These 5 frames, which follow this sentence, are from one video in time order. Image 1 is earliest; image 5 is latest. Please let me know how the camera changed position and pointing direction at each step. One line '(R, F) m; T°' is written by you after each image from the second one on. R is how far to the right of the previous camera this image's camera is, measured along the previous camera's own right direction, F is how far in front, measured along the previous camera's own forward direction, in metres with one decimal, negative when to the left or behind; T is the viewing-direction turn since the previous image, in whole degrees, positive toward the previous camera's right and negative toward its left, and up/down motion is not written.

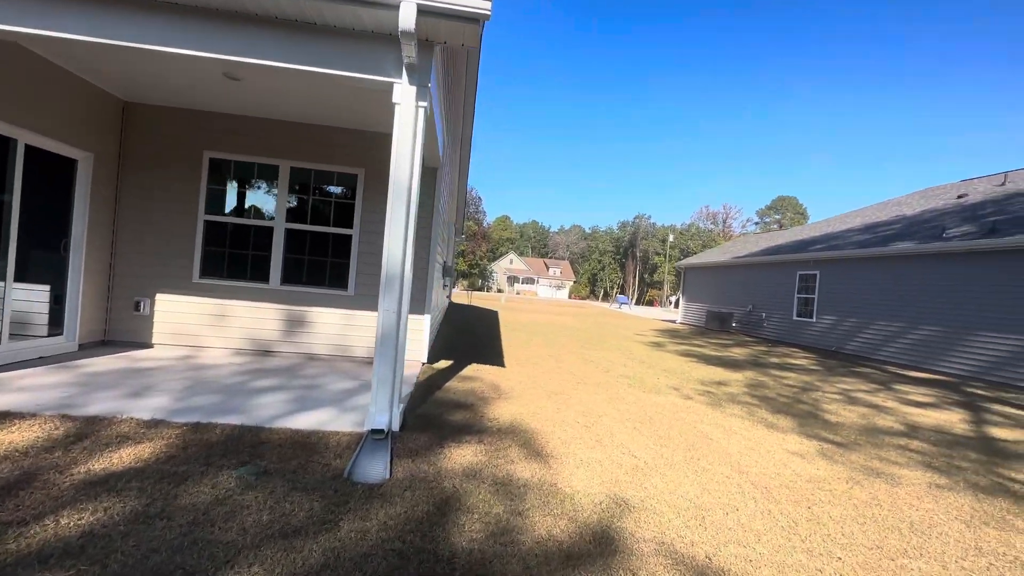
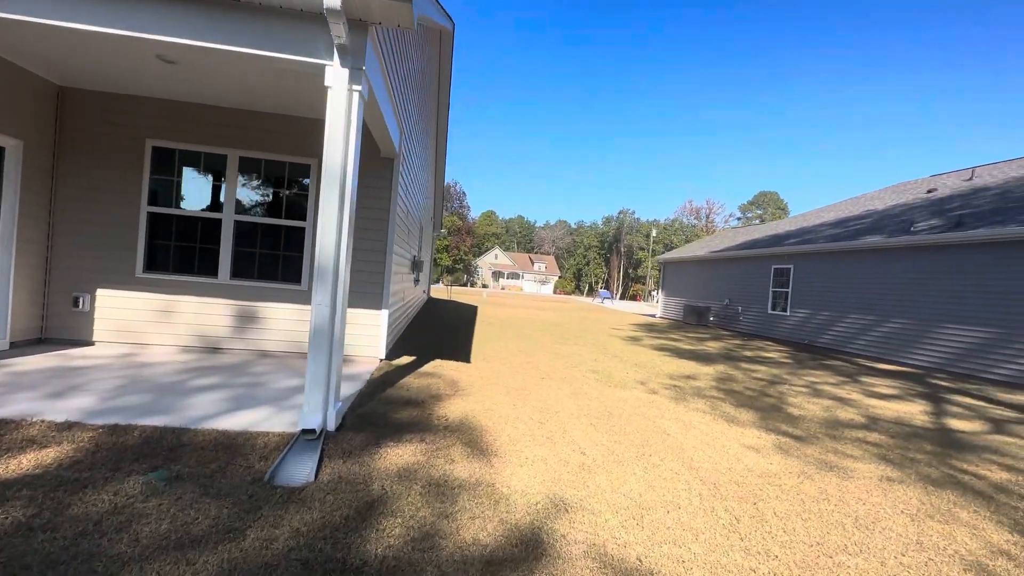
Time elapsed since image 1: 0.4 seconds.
(+0.3, +0.1) m; +2°
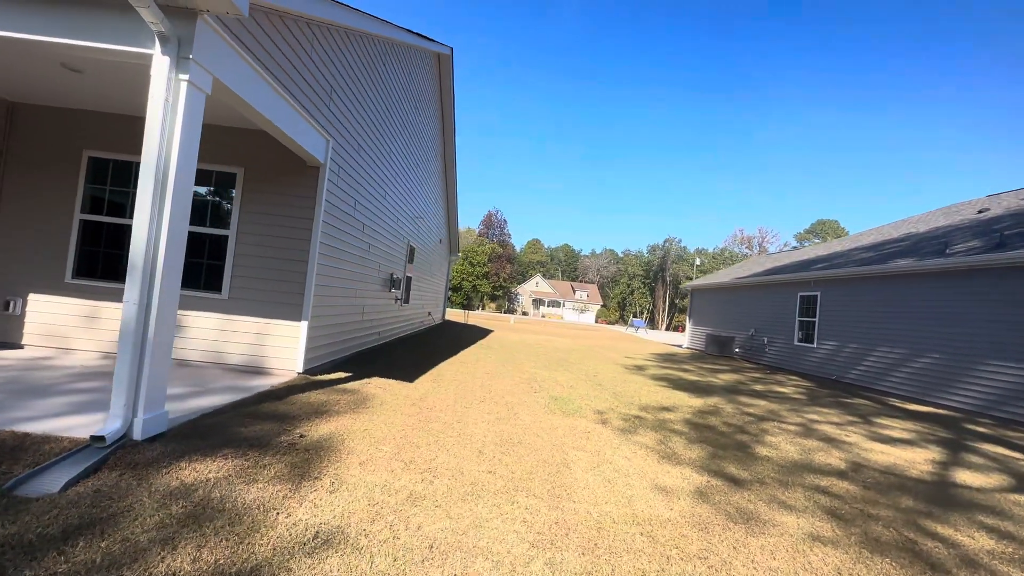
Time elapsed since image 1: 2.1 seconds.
(+1.3, +0.4) m; -6°
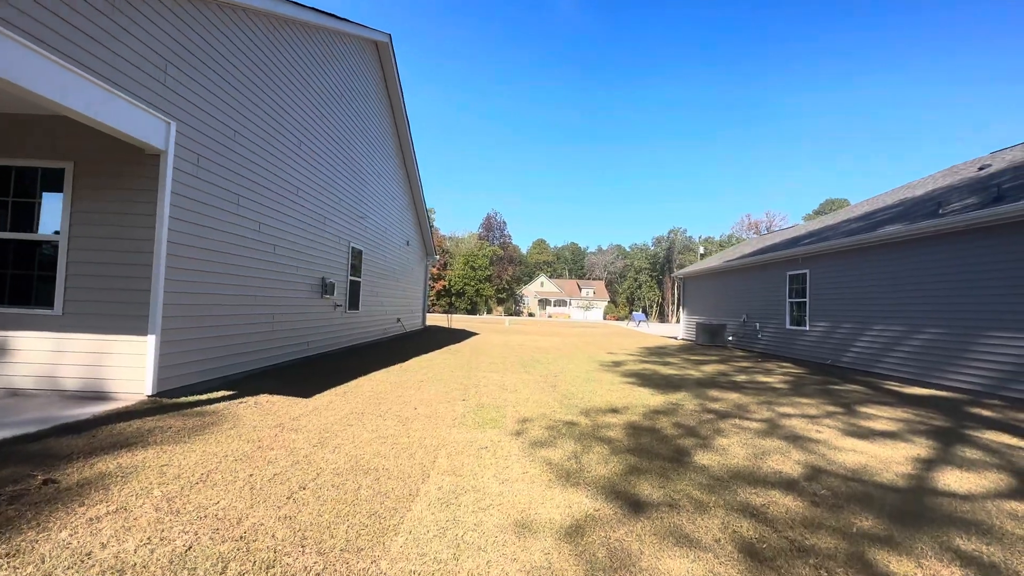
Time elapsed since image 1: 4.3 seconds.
(+1.2, +0.8) m; -2°
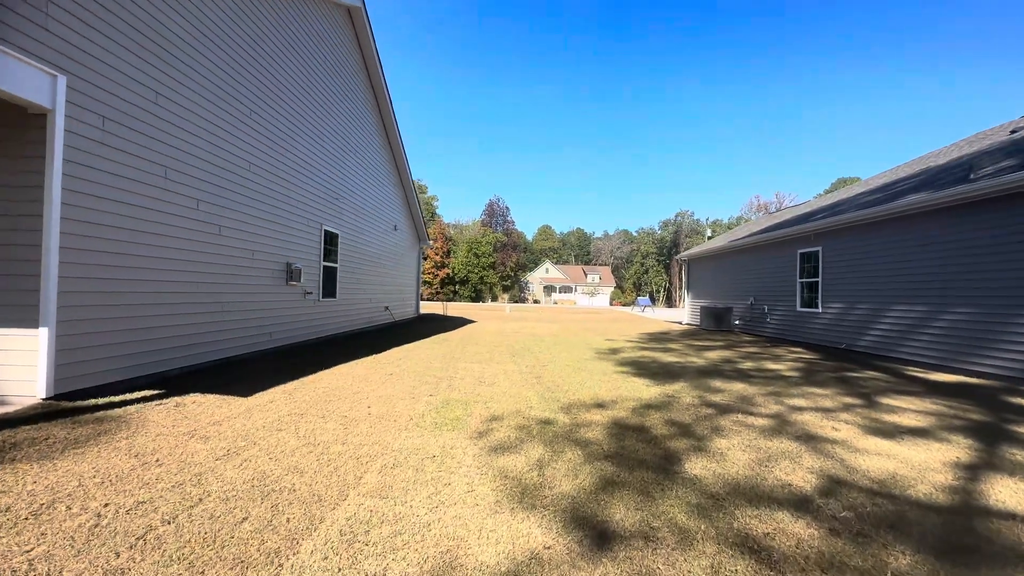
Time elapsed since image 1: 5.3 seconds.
(+0.4, +0.7) m; -1°
